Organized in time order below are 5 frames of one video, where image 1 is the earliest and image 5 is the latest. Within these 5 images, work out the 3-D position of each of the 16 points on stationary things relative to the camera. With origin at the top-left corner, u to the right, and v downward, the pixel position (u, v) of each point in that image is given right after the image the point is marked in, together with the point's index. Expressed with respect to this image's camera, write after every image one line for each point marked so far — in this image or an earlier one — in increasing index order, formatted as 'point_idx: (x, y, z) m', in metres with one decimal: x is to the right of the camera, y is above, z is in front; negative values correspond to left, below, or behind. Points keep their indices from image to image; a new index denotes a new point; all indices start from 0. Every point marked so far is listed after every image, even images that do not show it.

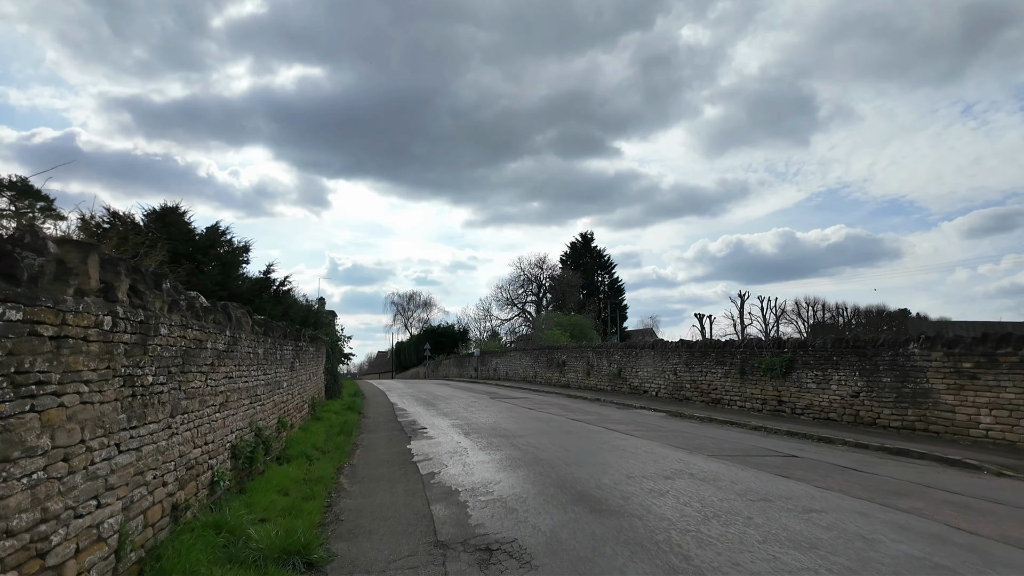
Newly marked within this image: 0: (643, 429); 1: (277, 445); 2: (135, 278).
0: (+2.8, -3.0, +12.8) m
1: (-3.6, -2.4, +9.2) m
2: (-2.8, +0.1, +4.6) m
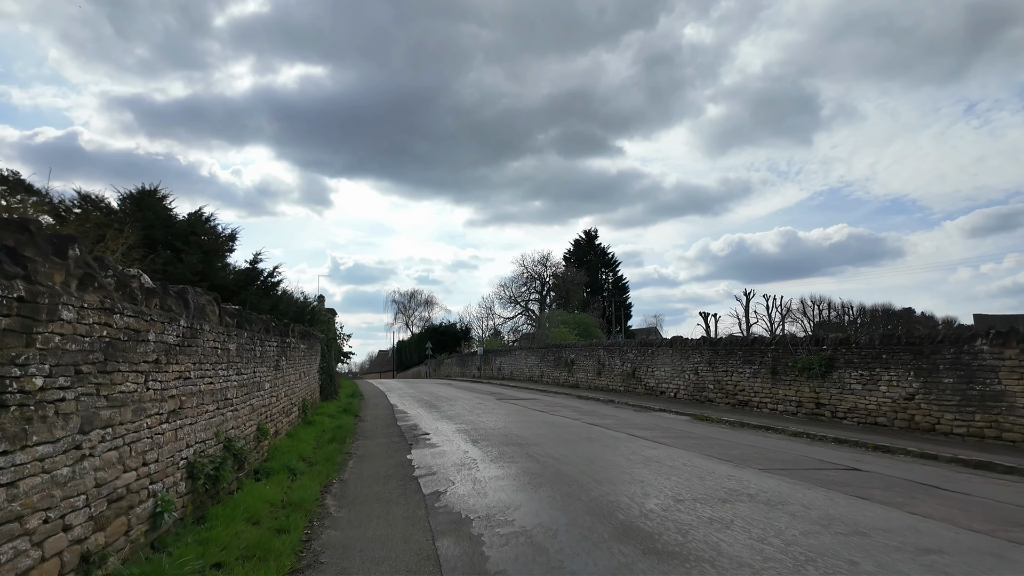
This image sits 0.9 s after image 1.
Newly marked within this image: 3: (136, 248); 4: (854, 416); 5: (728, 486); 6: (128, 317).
0: (+3.0, -2.8, +11.4) m
1: (-3.4, -2.2, +7.9) m
2: (-2.6, +0.3, +3.2) m
3: (-7.2, +0.8, +11.6) m
4: (+7.0, -2.6, +12.4) m
5: (+2.4, -2.2, +6.8) m
6: (-2.7, -0.2, +4.3) m
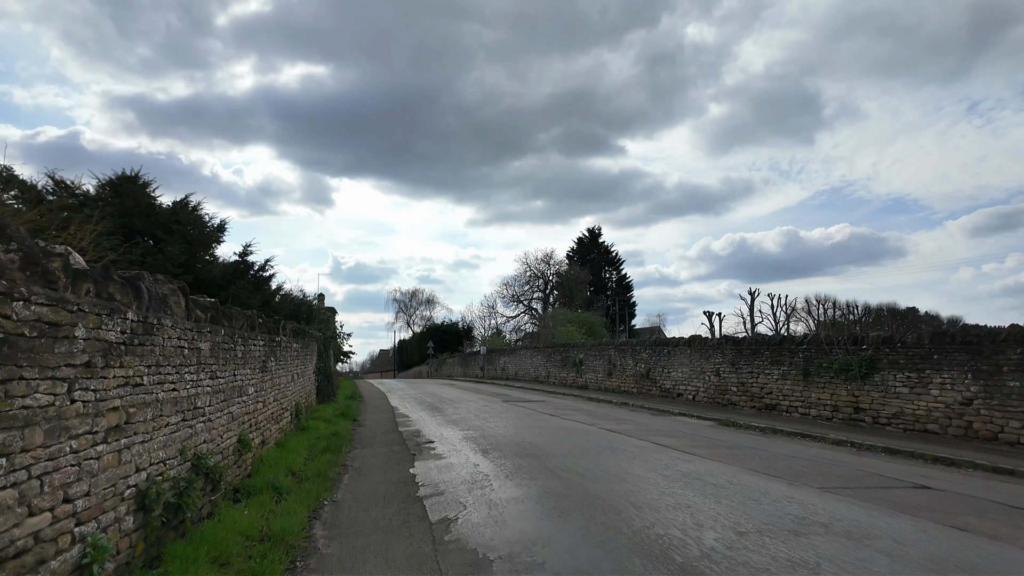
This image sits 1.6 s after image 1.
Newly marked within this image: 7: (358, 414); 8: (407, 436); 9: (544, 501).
0: (+3.2, -2.7, +10.4) m
1: (-3.1, -2.1, +6.8) m
2: (-2.4, +0.4, +2.2) m
3: (-7.0, +0.9, +10.5) m
4: (+7.2, -2.5, +11.3) m
5: (+2.7, -2.1, +5.7) m
6: (-2.5, -0.1, +3.2) m
7: (-4.0, -3.3, +15.7) m
8: (-2.0, -2.9, +11.7) m
9: (+0.3, -2.1, +6.1) m
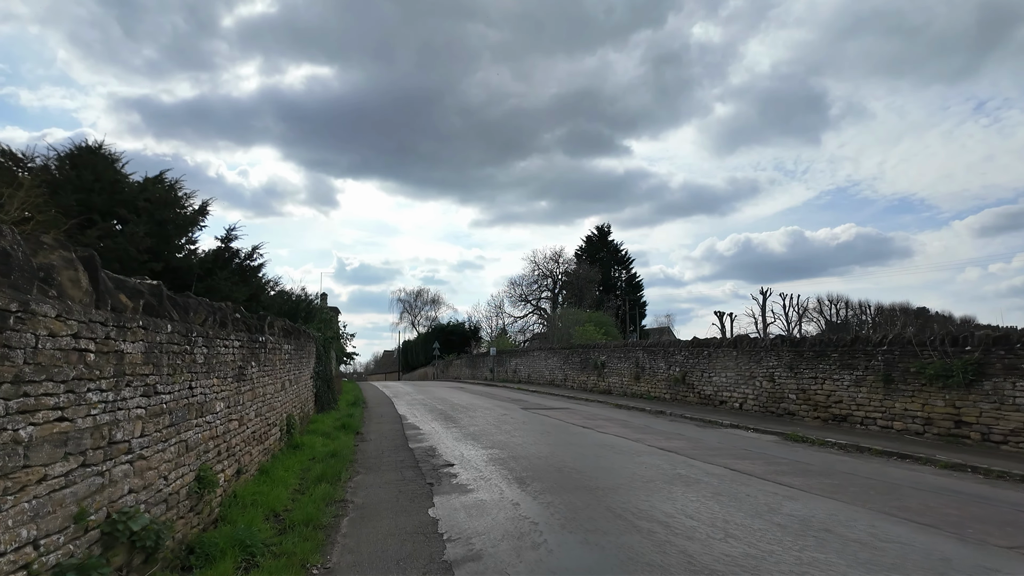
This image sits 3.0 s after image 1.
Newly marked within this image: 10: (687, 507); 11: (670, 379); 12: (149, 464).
0: (+3.8, -2.5, +8.3) m
1: (-2.6, -1.9, +4.8) m
2: (-1.9, +0.6, +0.2) m
3: (-6.4, +1.0, +8.6) m
4: (+7.8, -2.3, +9.3) m
5: (+3.2, -1.9, +3.7) m
6: (-2.0, +0.1, +1.3) m
7: (-3.4, -3.1, +13.8) m
8: (-1.5, -2.7, +9.7) m
9: (+0.8, -2.0, +4.2) m
10: (+1.8, -2.2, +6.2) m
11: (+4.9, -2.8, +18.8) m
12: (-2.6, -1.2, +4.3) m
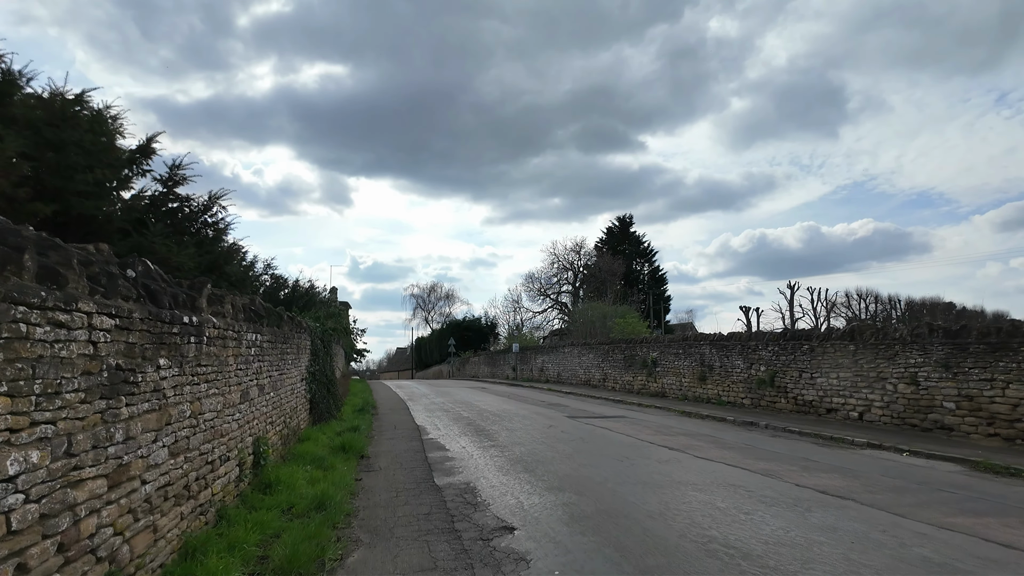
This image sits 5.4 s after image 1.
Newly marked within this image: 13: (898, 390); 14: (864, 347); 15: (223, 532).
0: (+4.6, -2.0, +4.8) m
1: (-1.8, -1.5, +1.4) m
2: (-1.3, +1.0, -3.3) m
3: (-5.6, +1.5, +5.2) m
4: (+8.6, -1.8, +5.6) m
5: (+3.9, -1.5, +0.2) m
6: (-1.3, +0.5, -2.2) m
7: (-2.4, -2.7, +10.4) m
8: (-0.6, -2.2, +6.3) m
9: (+1.6, -1.5, +0.6) m
10: (+2.6, -1.8, +2.7) m
11: (+6.0, -2.3, +15.2) m
12: (-1.8, -0.8, +0.8) m
13: (+7.0, -1.9, +11.2) m
14: (+6.9, -1.2, +12.0) m
15: (-2.4, -2.0, +5.1) m
